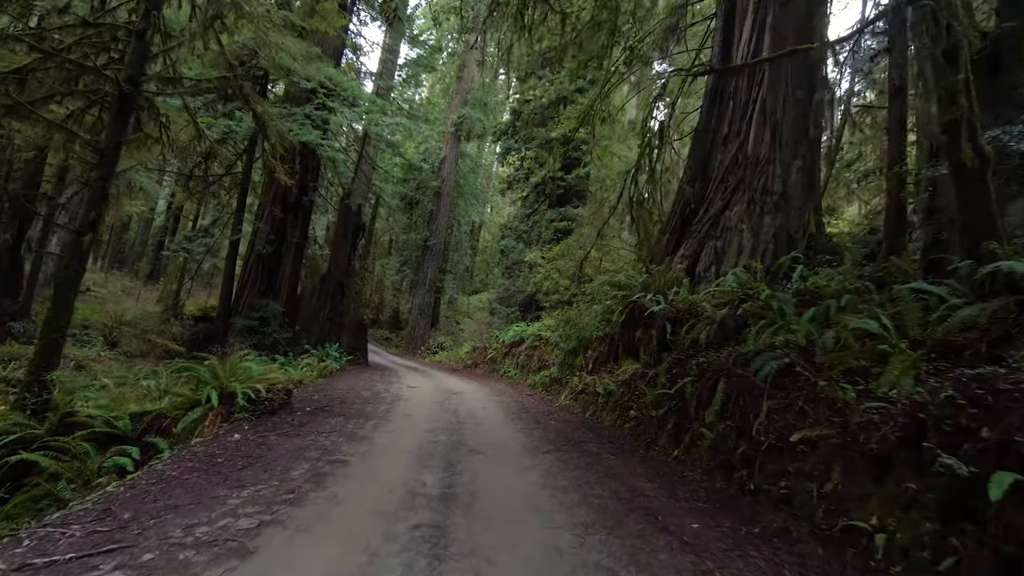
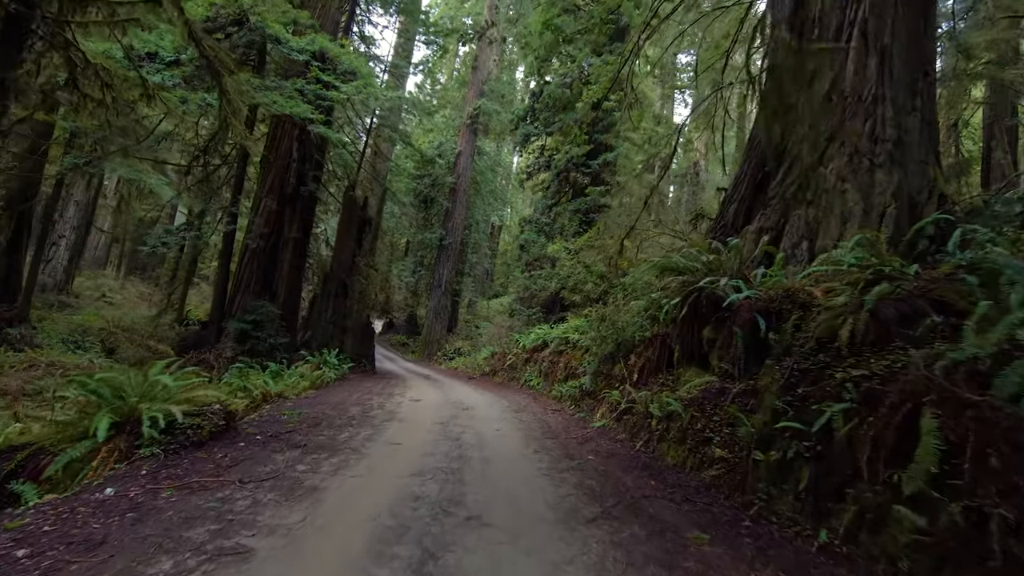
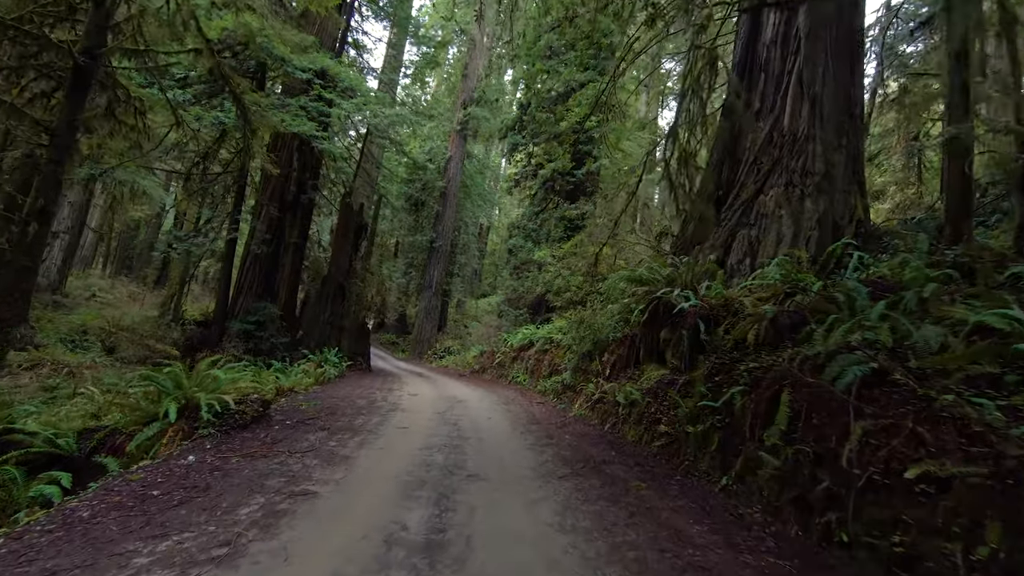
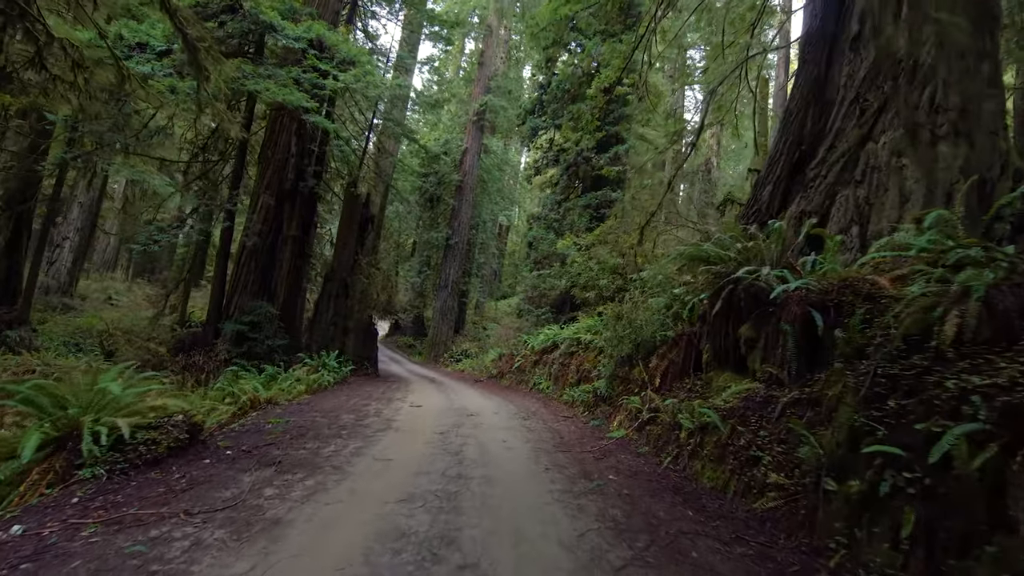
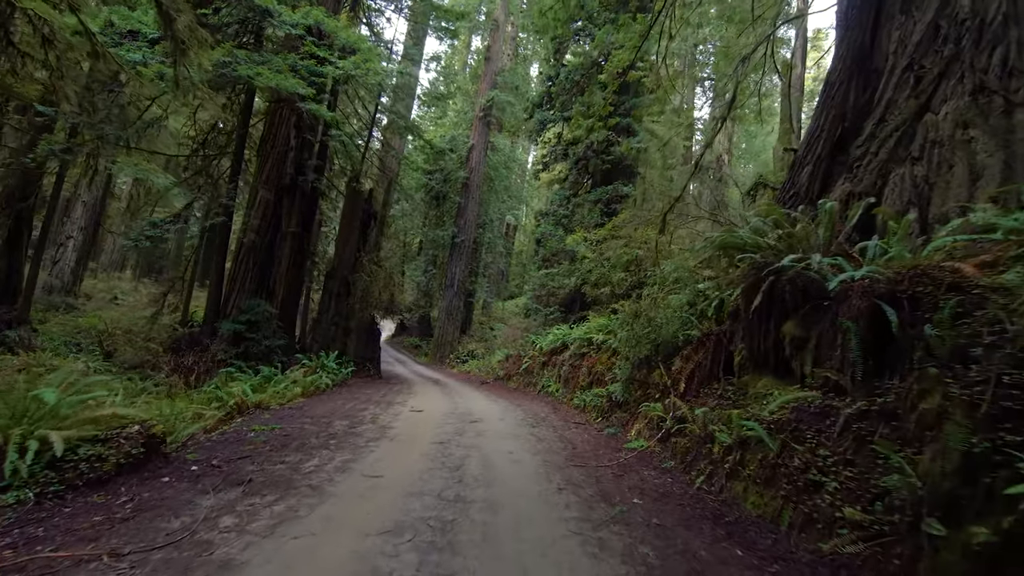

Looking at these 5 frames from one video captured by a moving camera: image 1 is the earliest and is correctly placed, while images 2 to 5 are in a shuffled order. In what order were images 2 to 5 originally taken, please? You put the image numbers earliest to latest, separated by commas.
3, 2, 4, 5
